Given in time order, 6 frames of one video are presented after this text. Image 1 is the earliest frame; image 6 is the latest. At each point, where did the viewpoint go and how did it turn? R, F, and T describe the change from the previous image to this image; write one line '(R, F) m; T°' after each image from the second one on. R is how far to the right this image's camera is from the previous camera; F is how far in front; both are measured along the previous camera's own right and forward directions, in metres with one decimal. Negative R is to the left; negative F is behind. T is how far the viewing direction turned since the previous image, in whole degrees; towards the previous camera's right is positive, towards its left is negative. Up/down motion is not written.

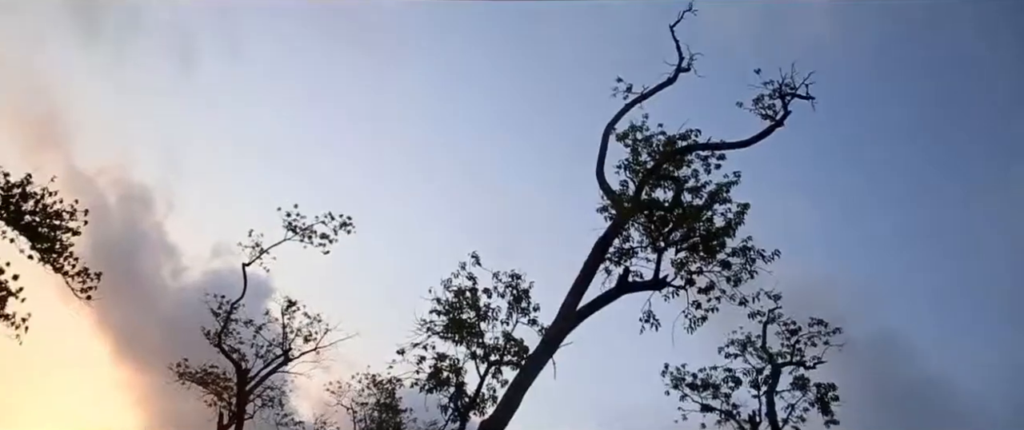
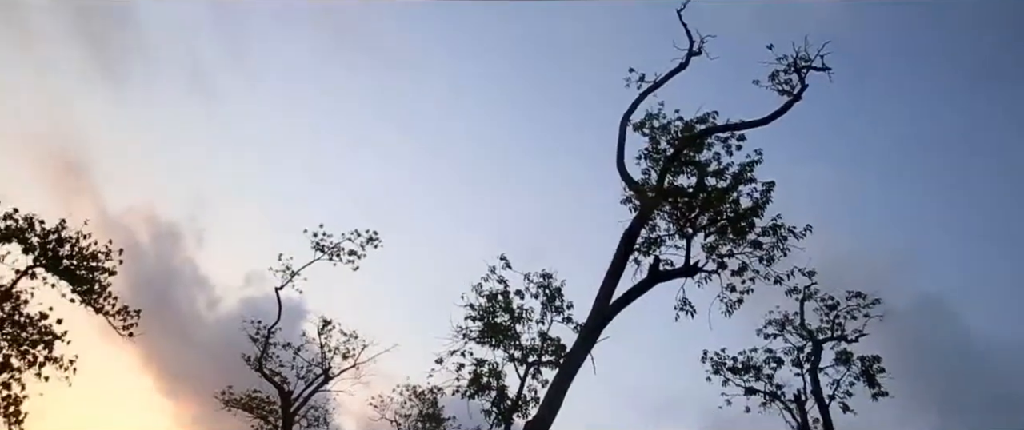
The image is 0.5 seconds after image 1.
(0.0, +0.1) m; -2°
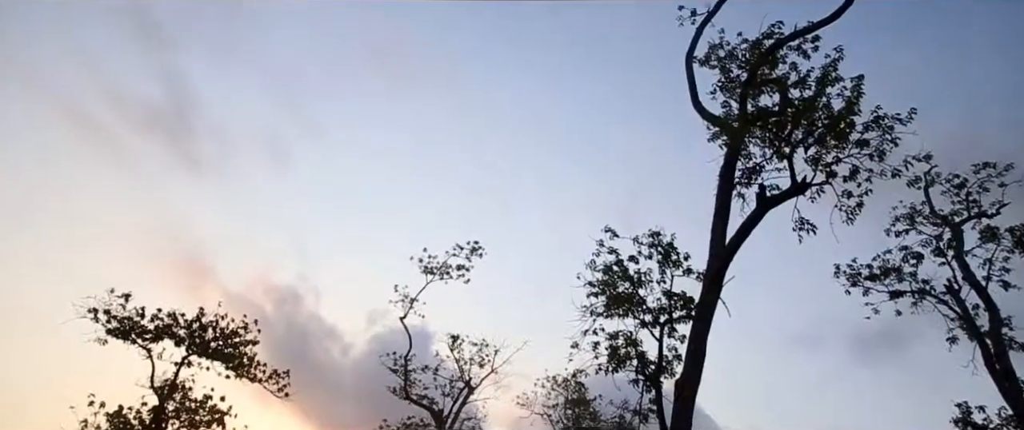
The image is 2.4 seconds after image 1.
(0.0, +1.5) m; -6°
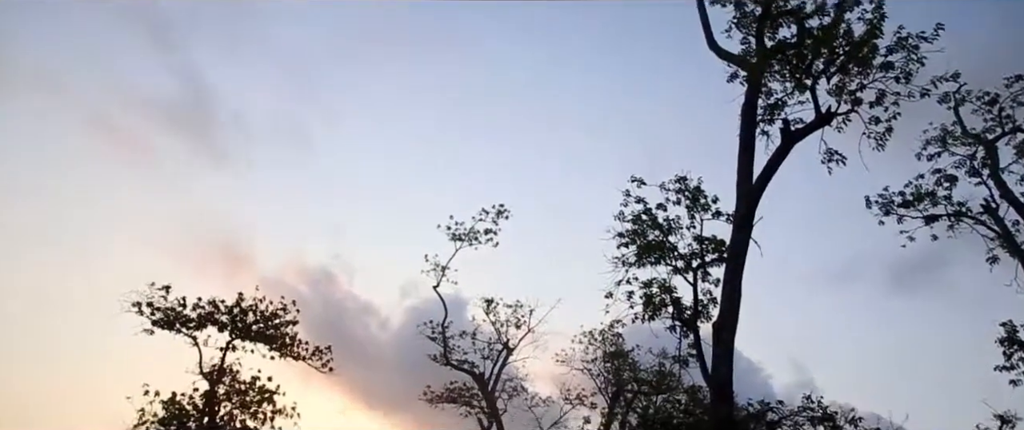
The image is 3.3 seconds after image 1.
(+0.1, +0.8) m; -2°
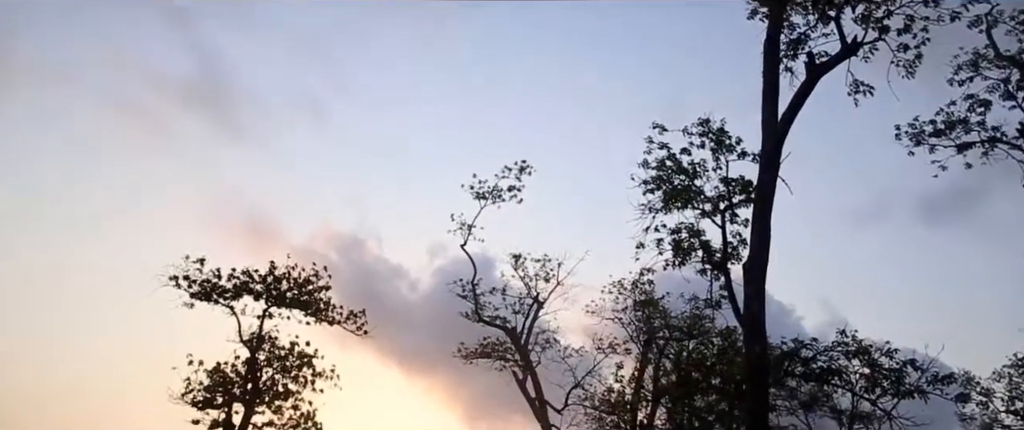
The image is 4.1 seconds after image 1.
(+0.2, +1.4) m; -2°
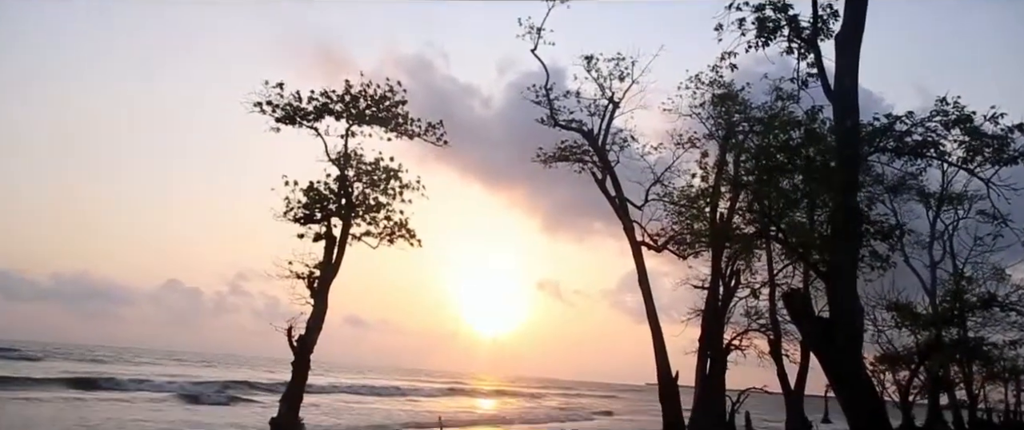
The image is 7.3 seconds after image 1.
(+0.2, +1.4) m; -6°
